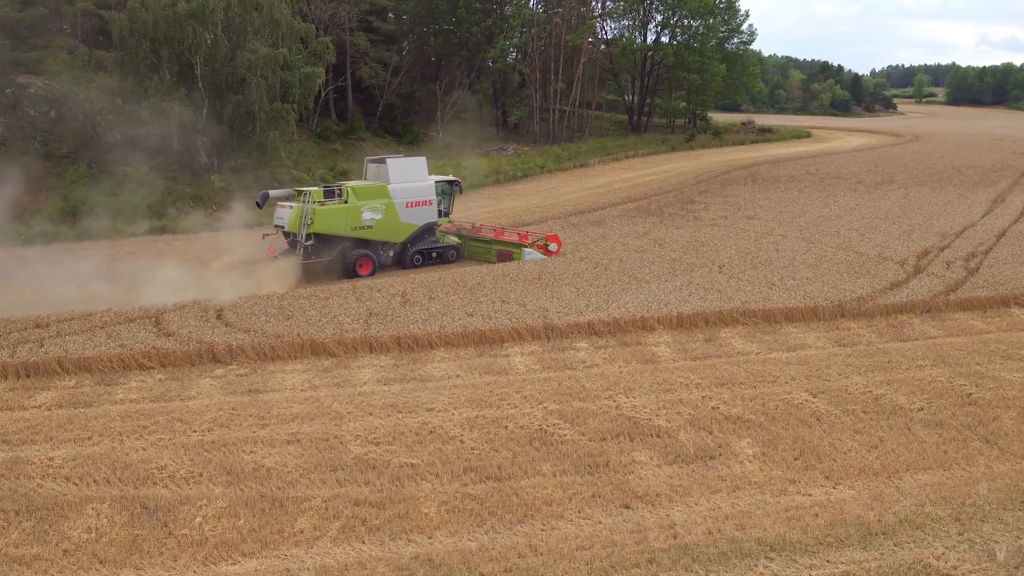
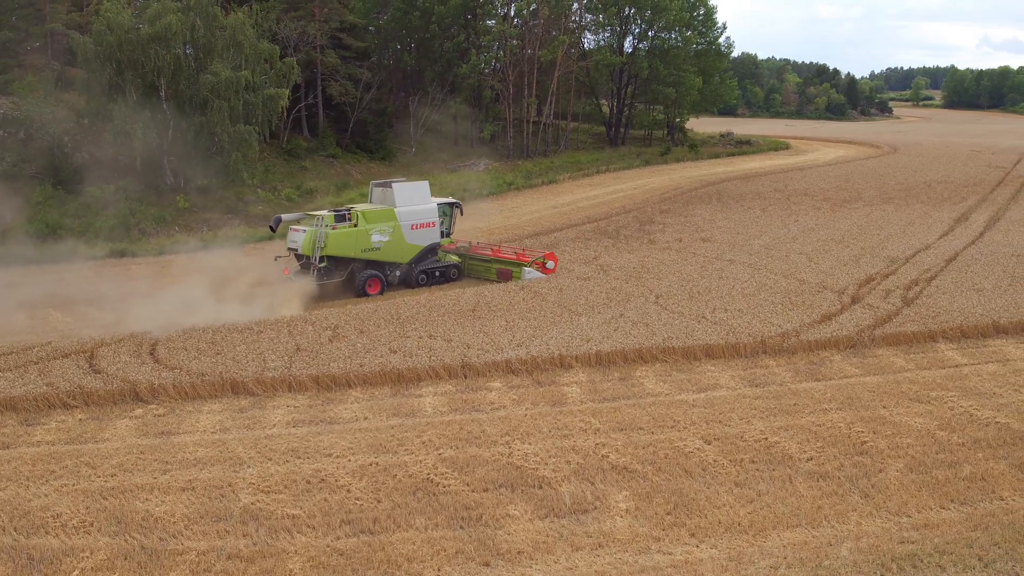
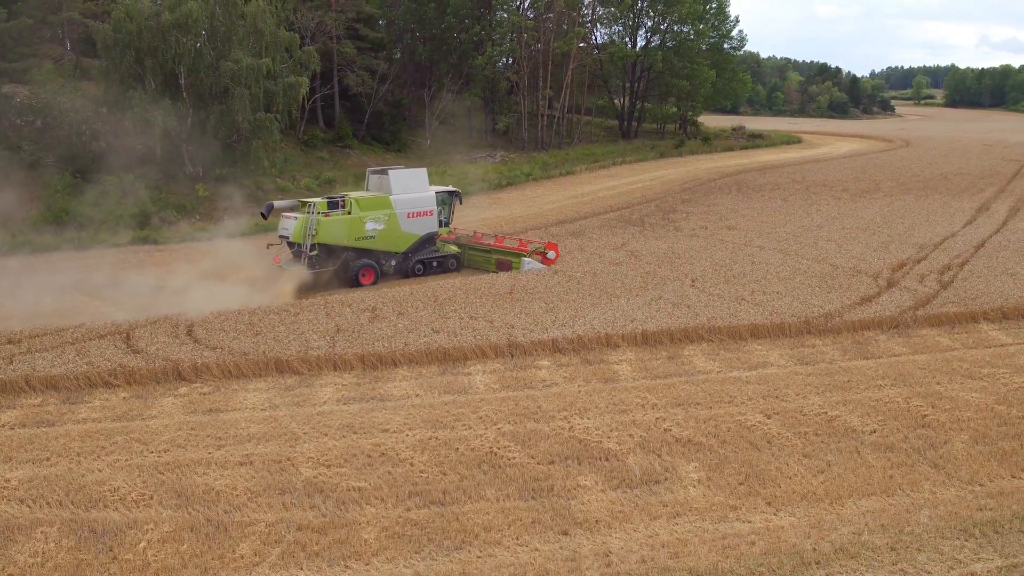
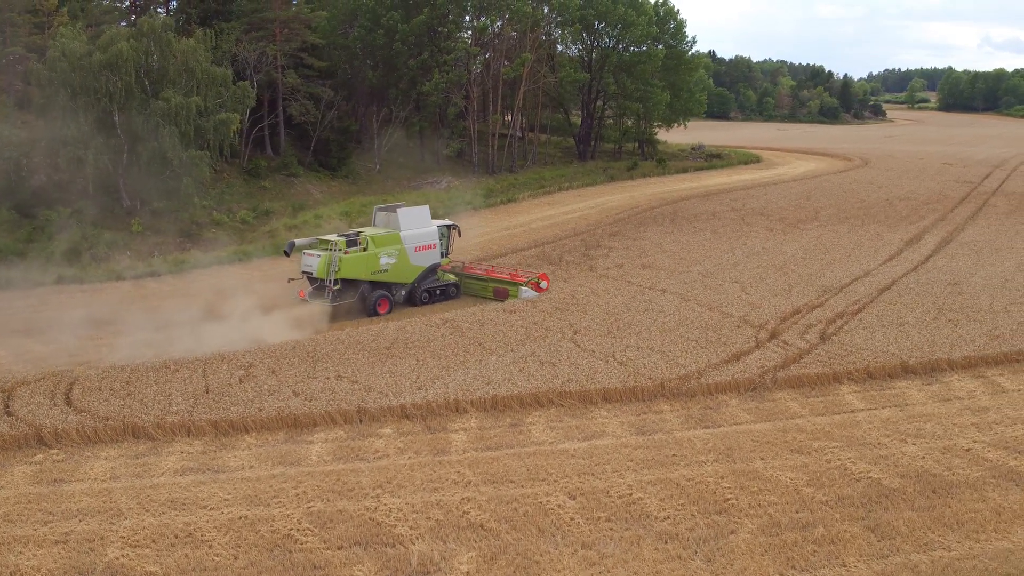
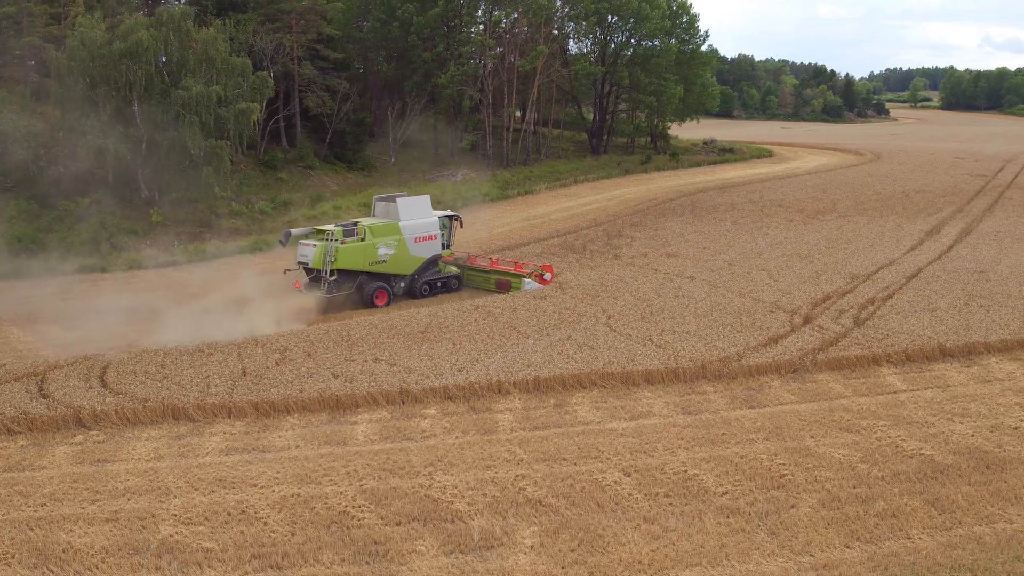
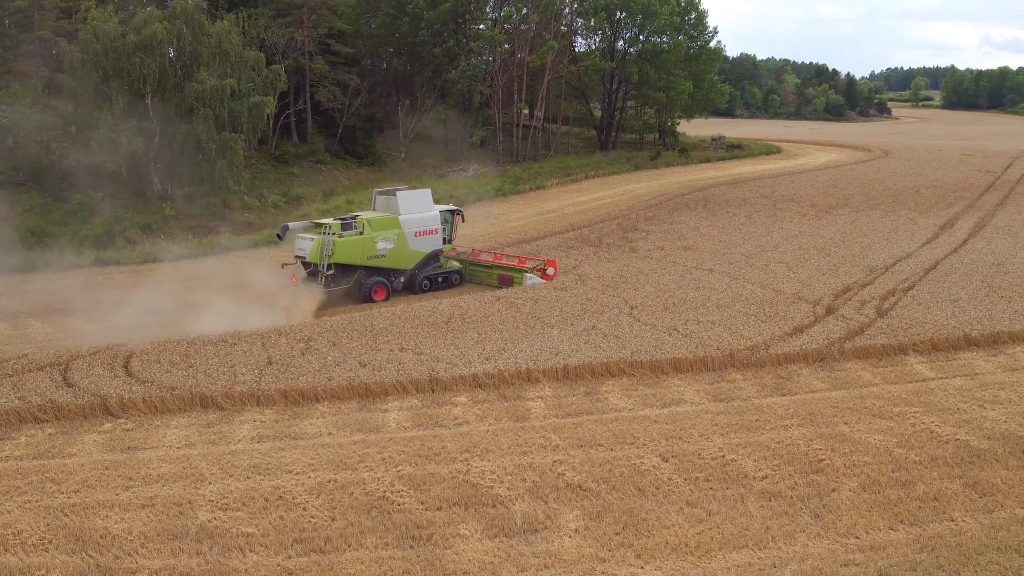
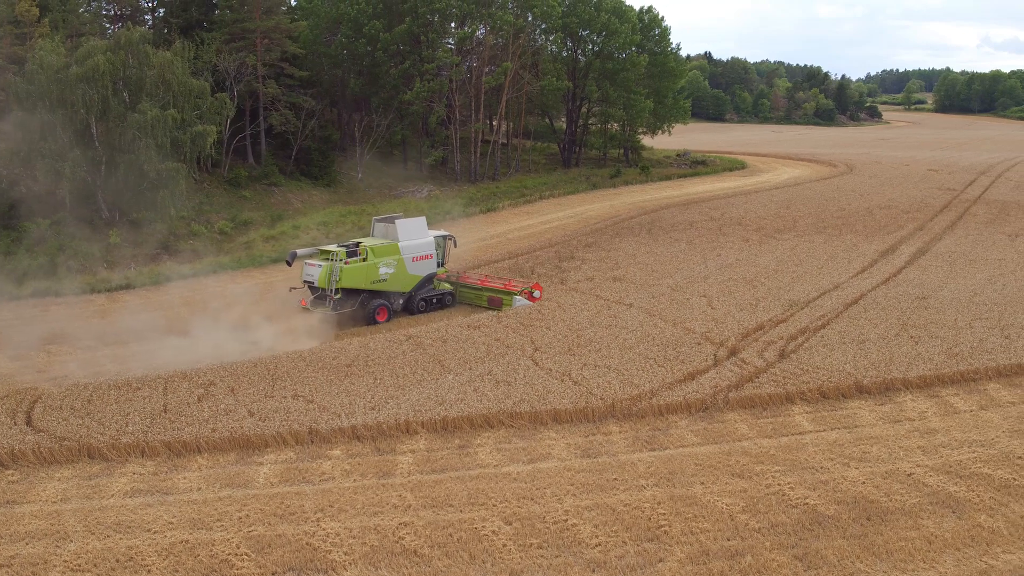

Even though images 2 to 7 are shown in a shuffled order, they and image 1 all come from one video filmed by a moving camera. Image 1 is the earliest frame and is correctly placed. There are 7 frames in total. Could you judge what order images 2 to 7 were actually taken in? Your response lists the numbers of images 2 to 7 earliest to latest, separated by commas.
3, 2, 6, 5, 4, 7
